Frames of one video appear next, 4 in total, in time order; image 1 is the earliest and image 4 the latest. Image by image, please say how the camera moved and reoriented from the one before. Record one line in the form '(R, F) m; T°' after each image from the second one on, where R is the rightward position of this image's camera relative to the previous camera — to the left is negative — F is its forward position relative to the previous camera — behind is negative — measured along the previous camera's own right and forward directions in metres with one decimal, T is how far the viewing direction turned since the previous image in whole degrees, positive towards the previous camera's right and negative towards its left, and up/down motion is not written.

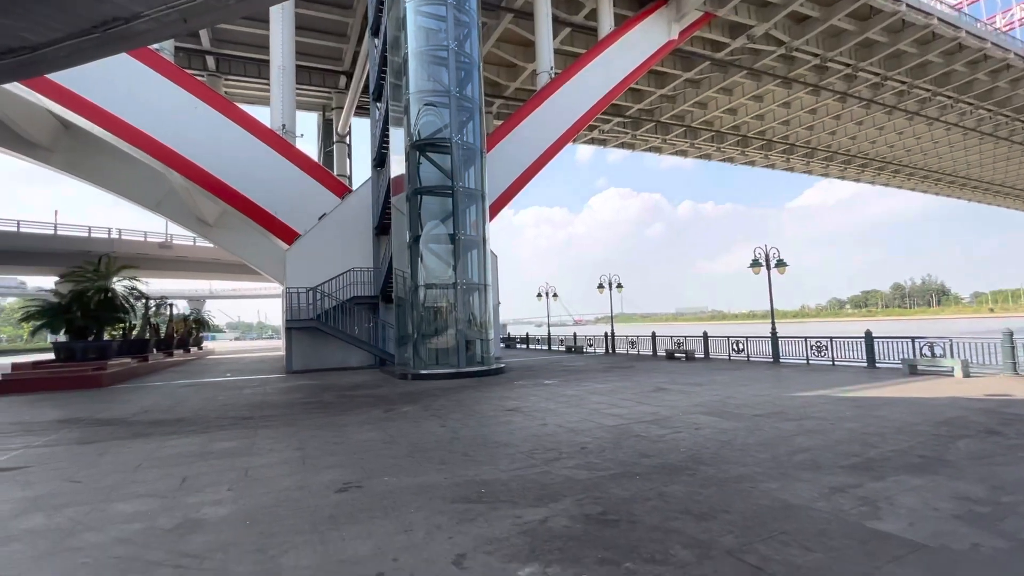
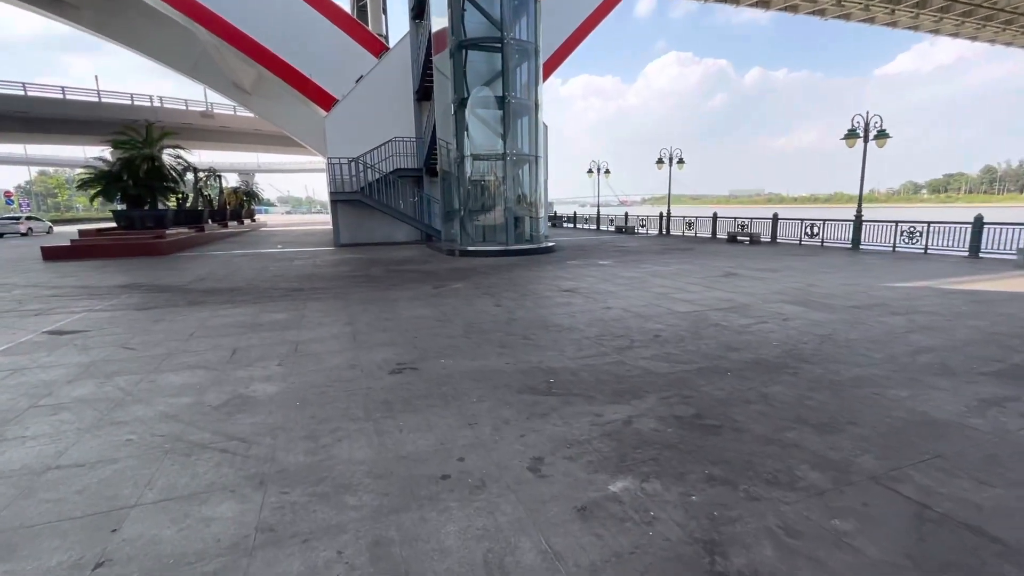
(-0.3, +0.7) m; -5°
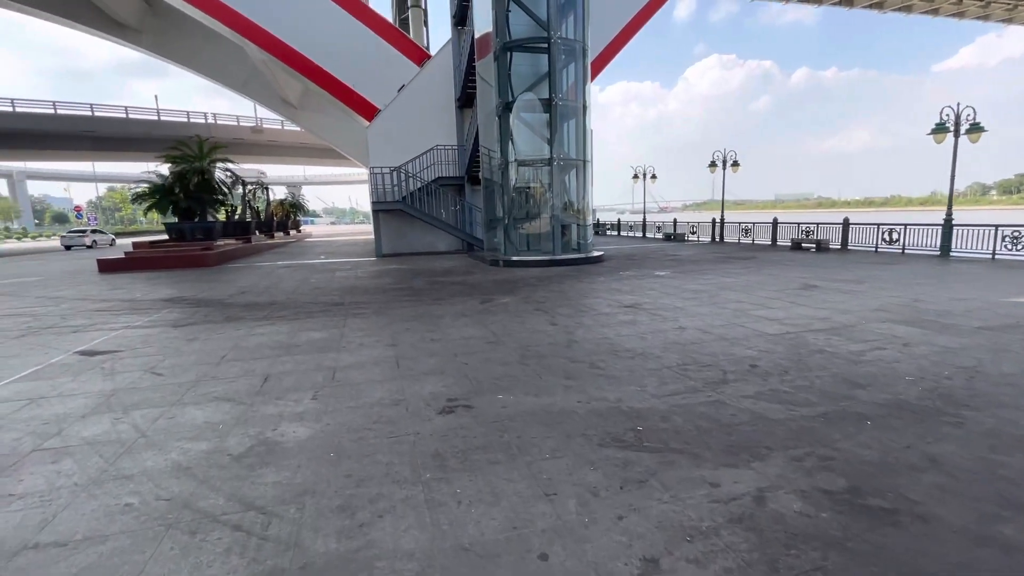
(-0.2, +0.7) m; -4°
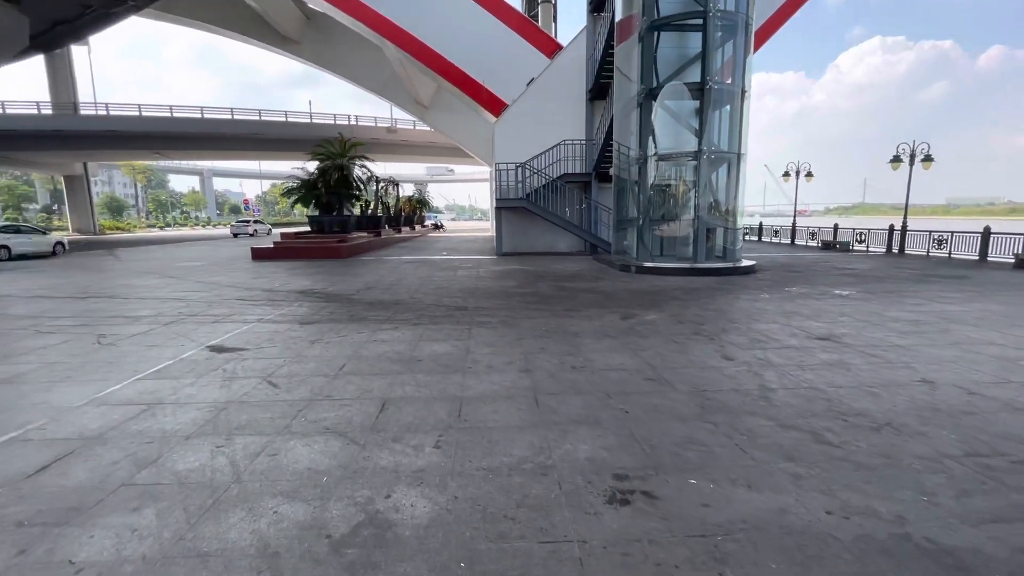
(-0.5, +1.0) m; -13°
